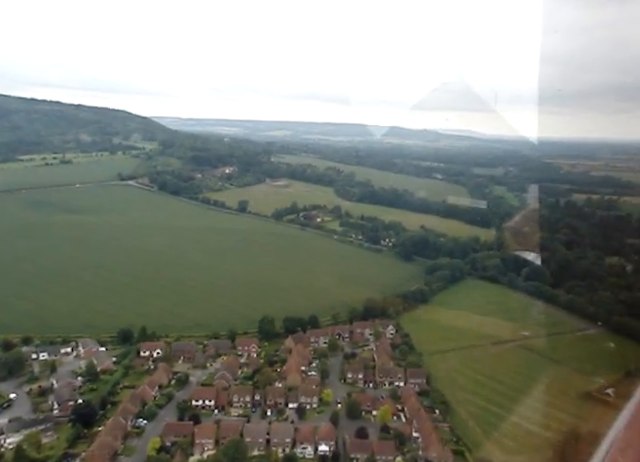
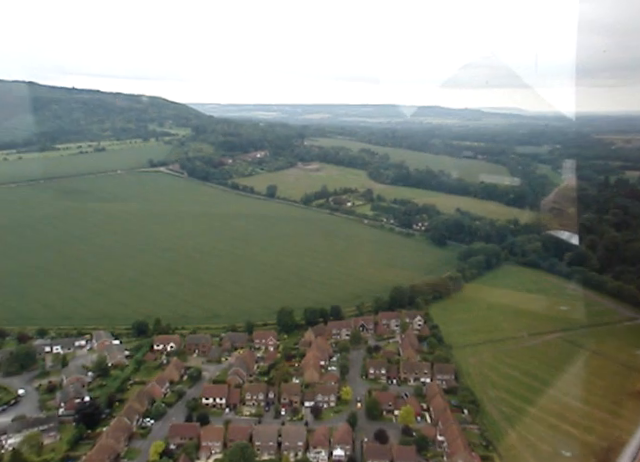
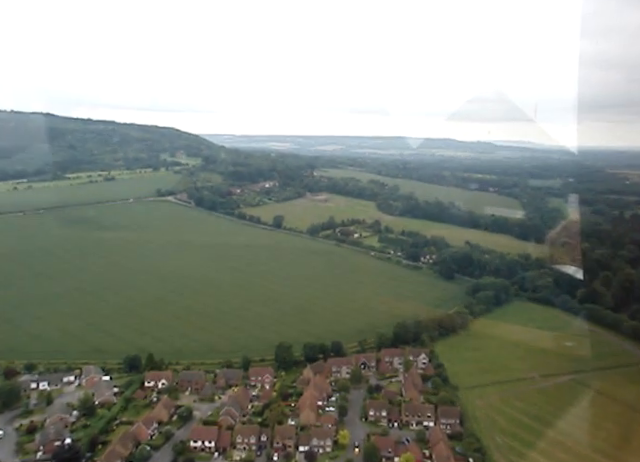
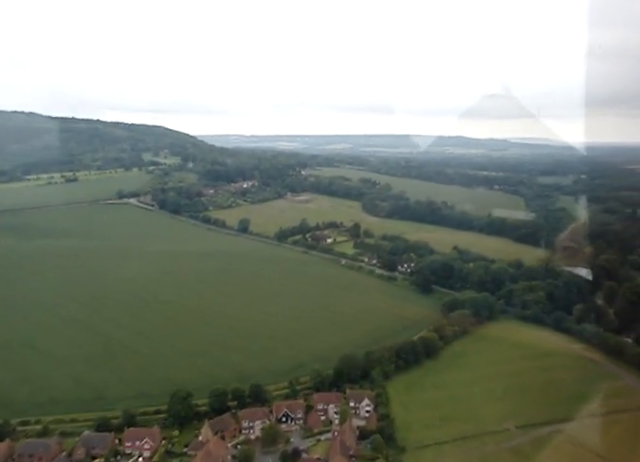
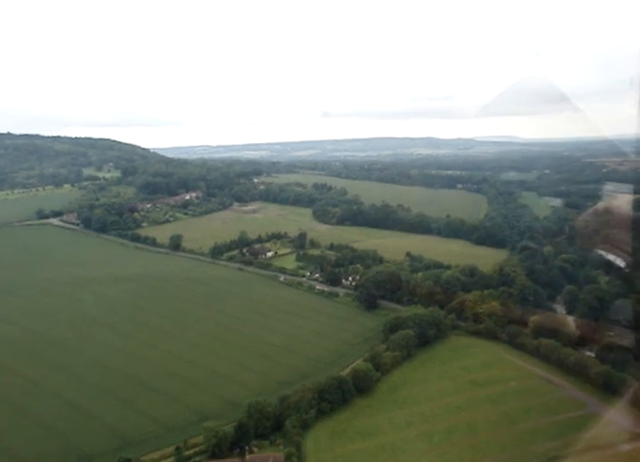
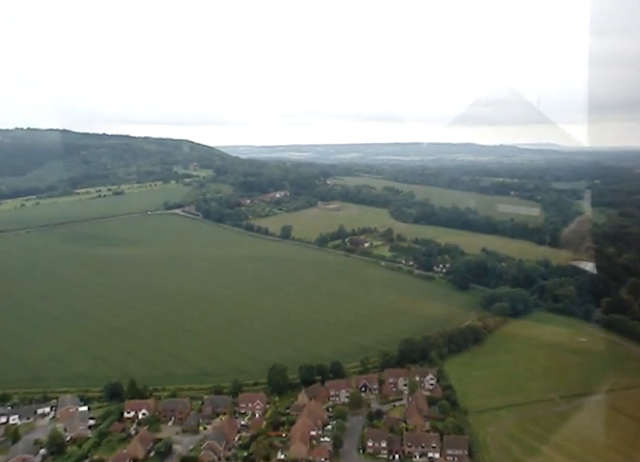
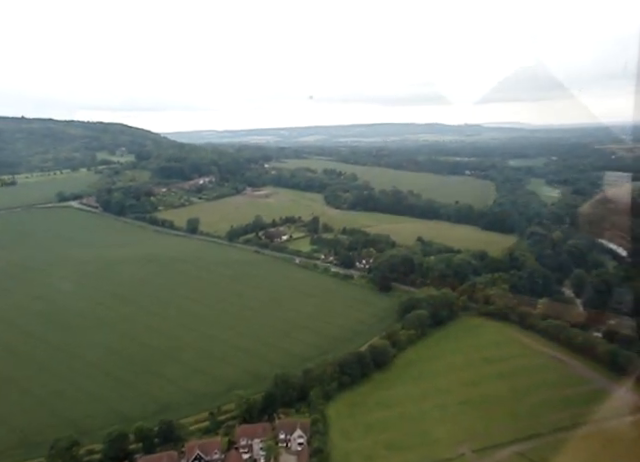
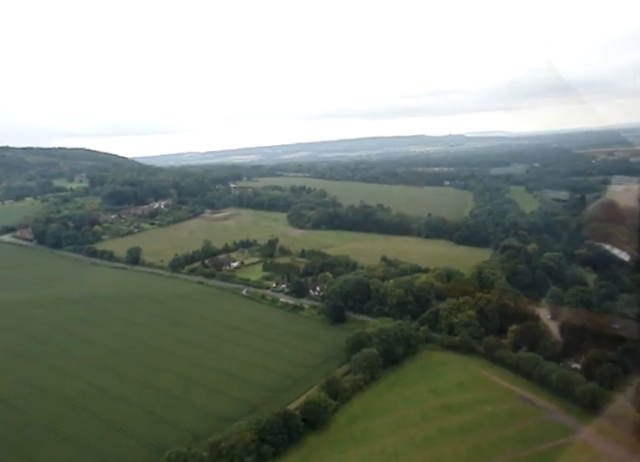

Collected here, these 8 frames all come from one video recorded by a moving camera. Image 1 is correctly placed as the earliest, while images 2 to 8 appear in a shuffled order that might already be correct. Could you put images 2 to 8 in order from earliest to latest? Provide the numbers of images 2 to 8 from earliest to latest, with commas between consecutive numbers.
2, 3, 6, 4, 7, 5, 8
